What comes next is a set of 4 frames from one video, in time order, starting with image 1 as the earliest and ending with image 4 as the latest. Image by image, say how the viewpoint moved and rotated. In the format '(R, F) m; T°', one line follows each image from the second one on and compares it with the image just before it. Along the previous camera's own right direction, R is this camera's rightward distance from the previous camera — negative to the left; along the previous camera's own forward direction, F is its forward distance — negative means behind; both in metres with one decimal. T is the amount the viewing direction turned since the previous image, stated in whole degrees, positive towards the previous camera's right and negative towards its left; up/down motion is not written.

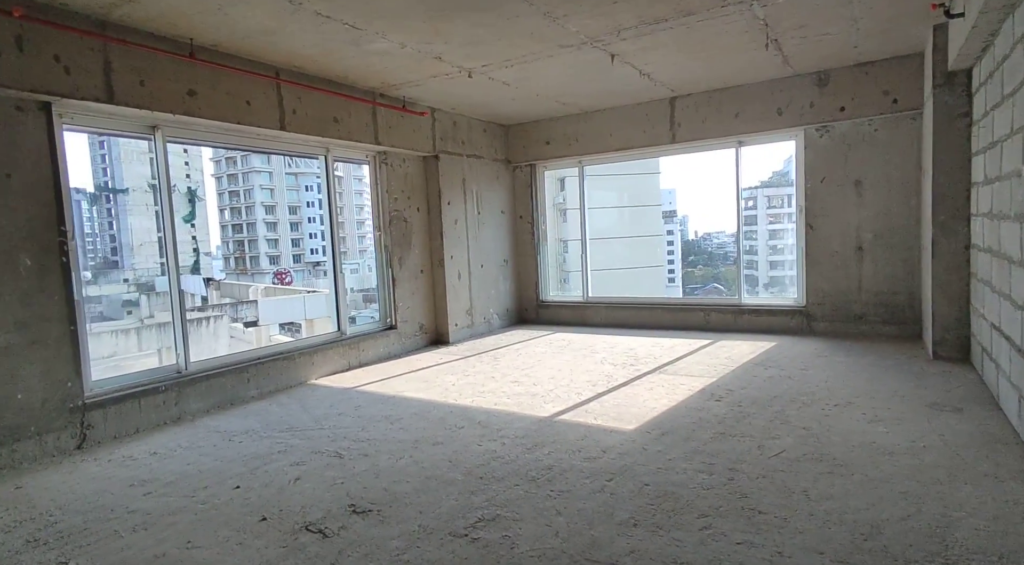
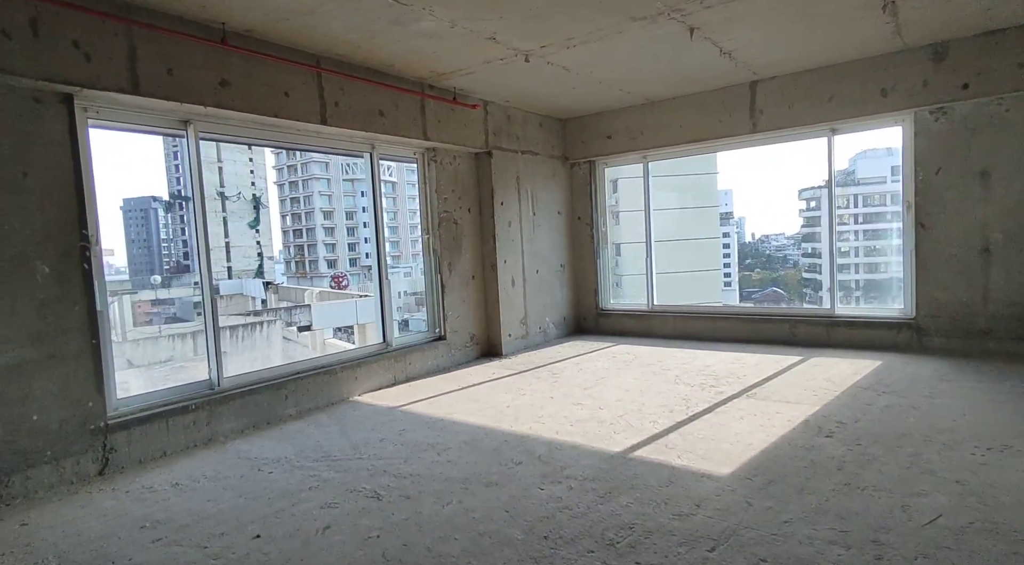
(-0.1, +0.5) m; -5°
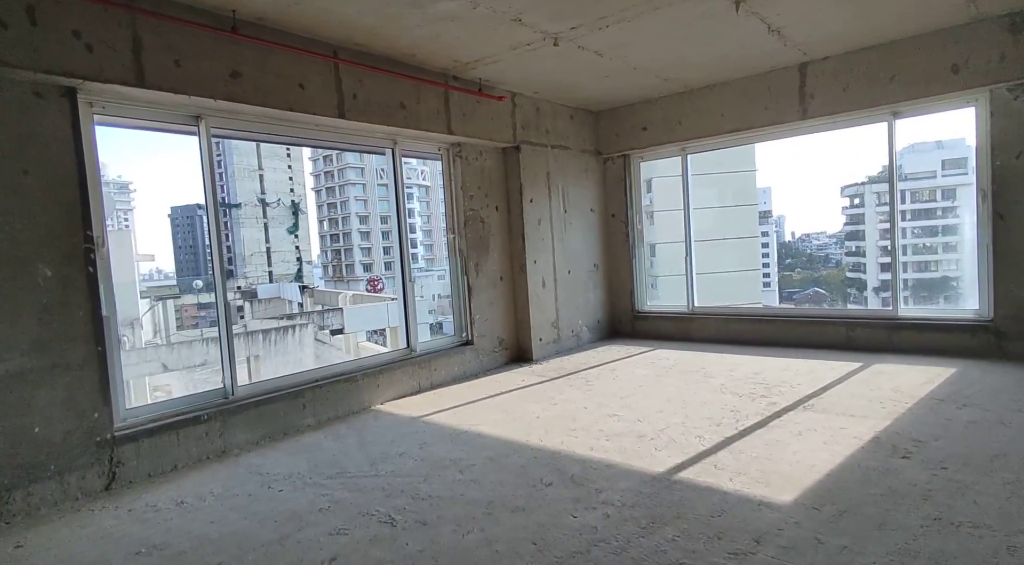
(0.0, +0.3) m; -3°
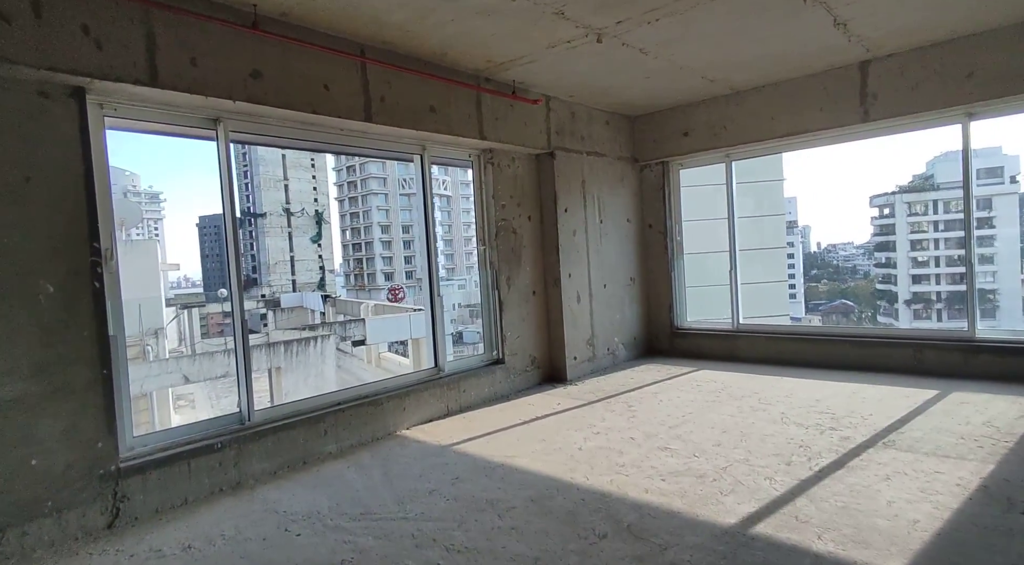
(-0.1, +0.3) m; -2°
